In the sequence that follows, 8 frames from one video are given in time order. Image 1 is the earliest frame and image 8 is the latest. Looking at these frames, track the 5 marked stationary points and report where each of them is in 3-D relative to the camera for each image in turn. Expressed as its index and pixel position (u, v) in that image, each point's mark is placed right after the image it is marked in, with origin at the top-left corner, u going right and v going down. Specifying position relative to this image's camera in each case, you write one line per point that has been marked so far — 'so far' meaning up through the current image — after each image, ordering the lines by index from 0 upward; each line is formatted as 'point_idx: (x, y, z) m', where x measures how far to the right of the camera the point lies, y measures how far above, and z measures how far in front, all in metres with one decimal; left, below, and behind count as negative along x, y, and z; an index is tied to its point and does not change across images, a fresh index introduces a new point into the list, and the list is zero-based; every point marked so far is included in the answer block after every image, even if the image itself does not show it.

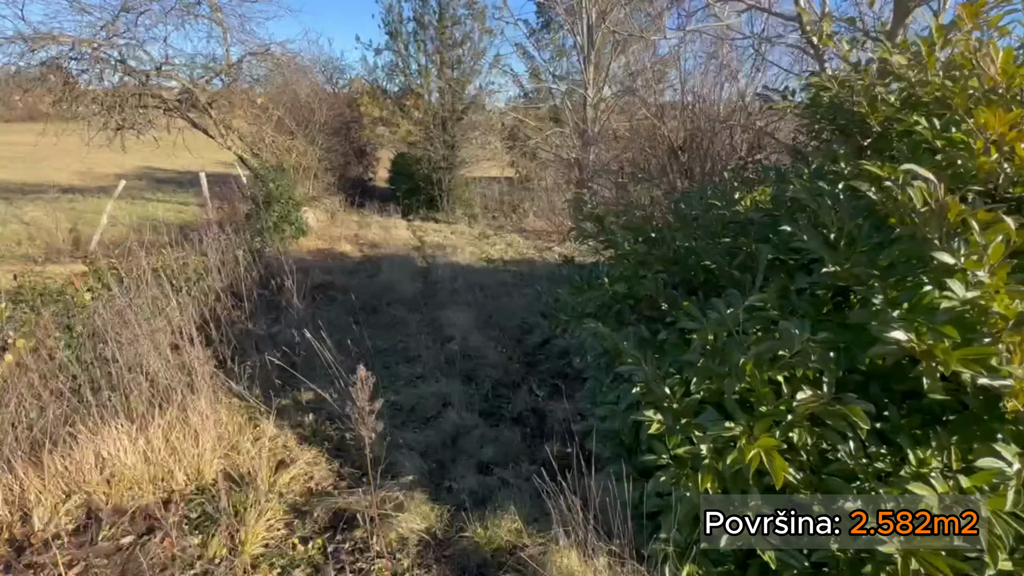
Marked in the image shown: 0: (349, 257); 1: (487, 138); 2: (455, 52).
0: (-3.4, +0.6, +9.4) m
1: (-0.9, +5.3, +15.8) m
2: (-1.9, +7.9, +15.0) m
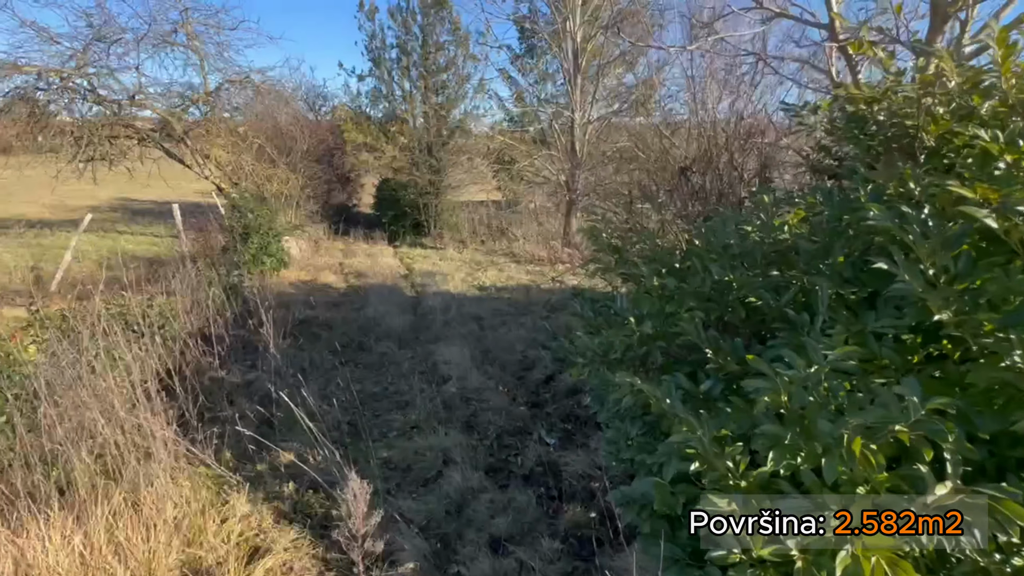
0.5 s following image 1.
0: (-3.5, 0.0, +8.9) m
1: (-1.3, +4.4, +15.7) m
2: (-2.5, +7.0, +14.9) m
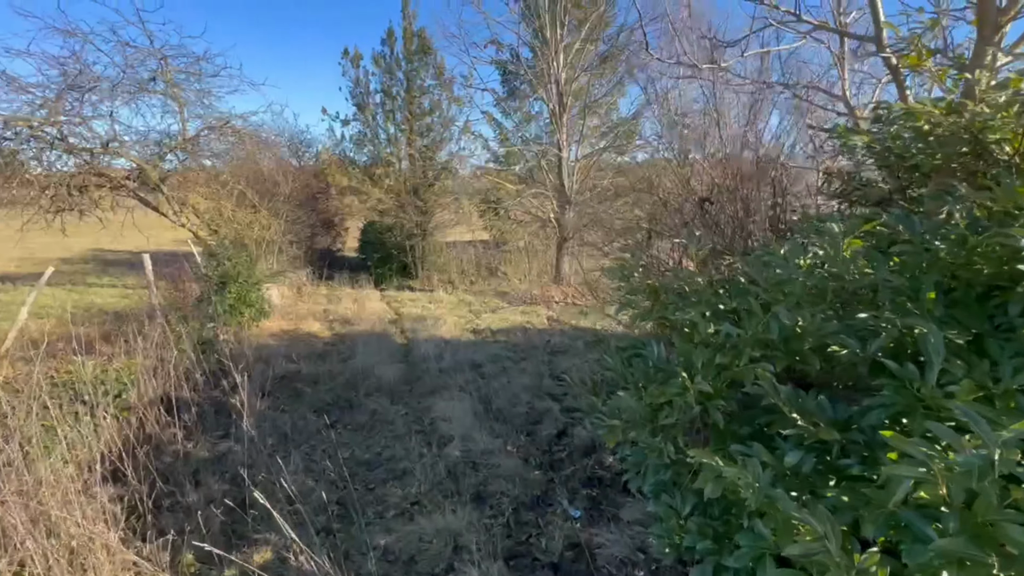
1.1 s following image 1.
0: (-3.6, -0.9, +8.3) m
1: (-1.8, +2.9, +15.5) m
2: (-3.0, +5.6, +15.0) m
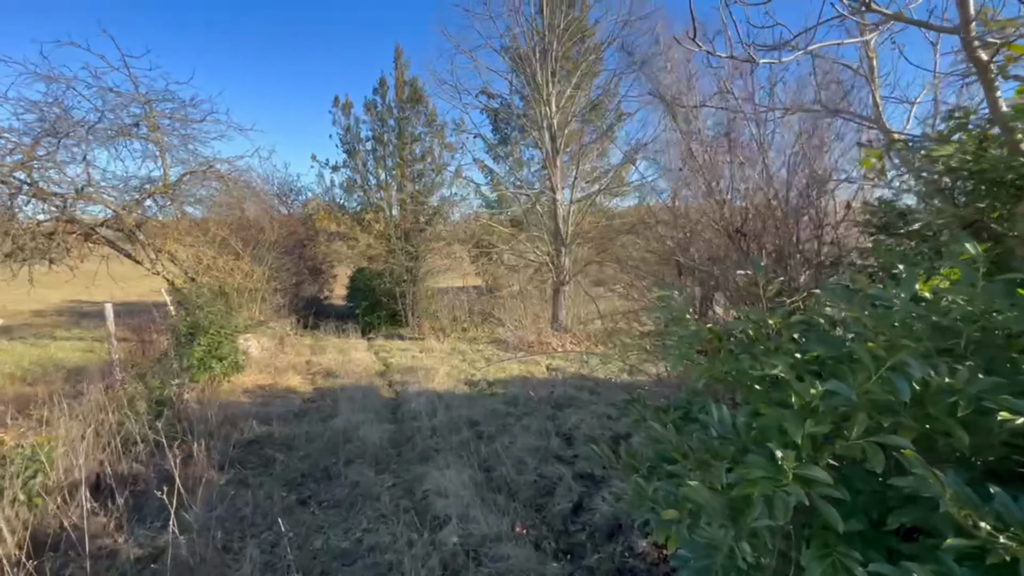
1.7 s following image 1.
0: (-3.6, -1.8, +7.6) m
1: (-2.0, +1.3, +15.1) m
2: (-3.2, +4.0, +14.9) m
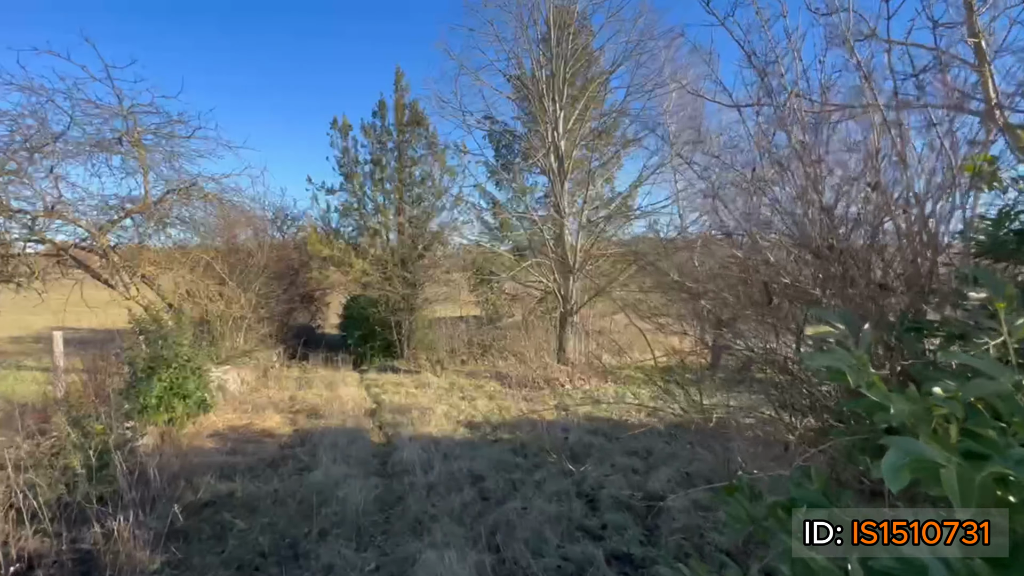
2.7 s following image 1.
0: (-3.5, -2.2, +6.6) m
1: (-1.9, +0.4, +14.4) m
2: (-3.1, +3.1, +14.3) m
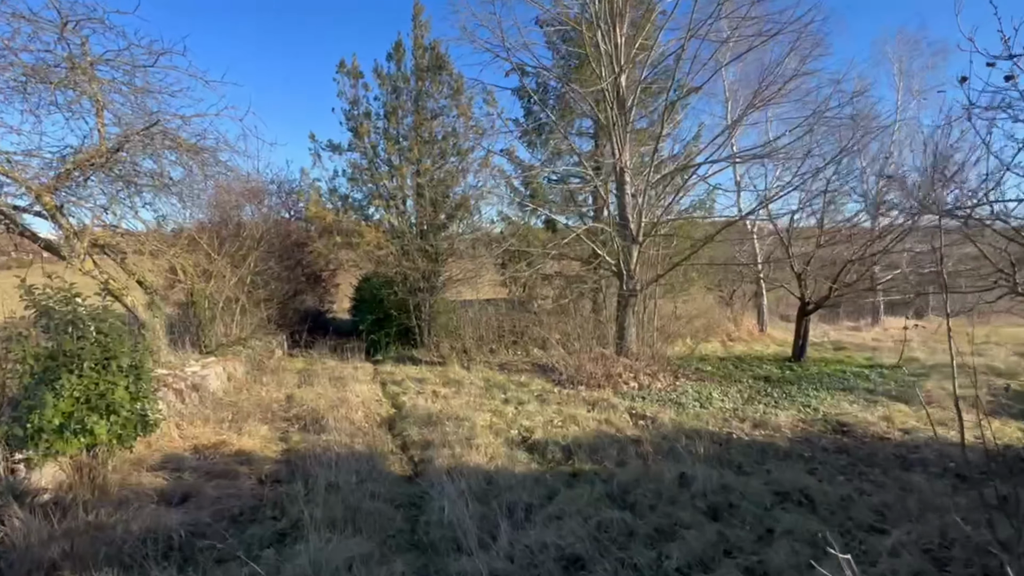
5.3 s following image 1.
0: (-2.7, -1.8, +4.7) m
1: (-0.9, +1.0, +12.3) m
2: (-2.1, +3.7, +12.1) m
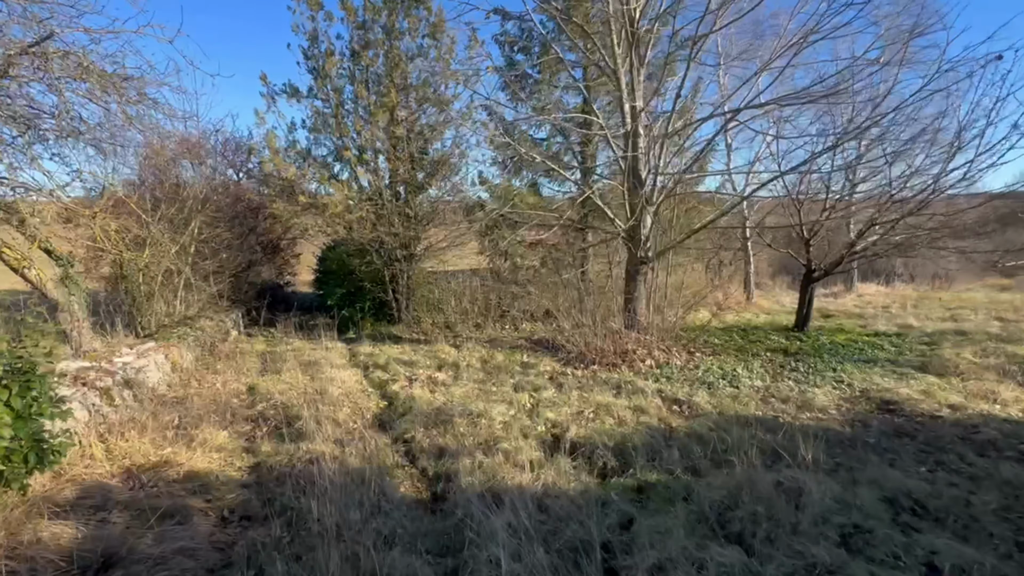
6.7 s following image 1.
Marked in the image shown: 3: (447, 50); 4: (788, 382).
0: (-2.3, -1.6, +3.5) m
1: (-1.2, +1.8, +11.0) m
2: (-2.4, +4.5, +10.6) m
3: (-1.5, +5.4, +10.3) m
4: (+4.1, -1.4, +6.7) m
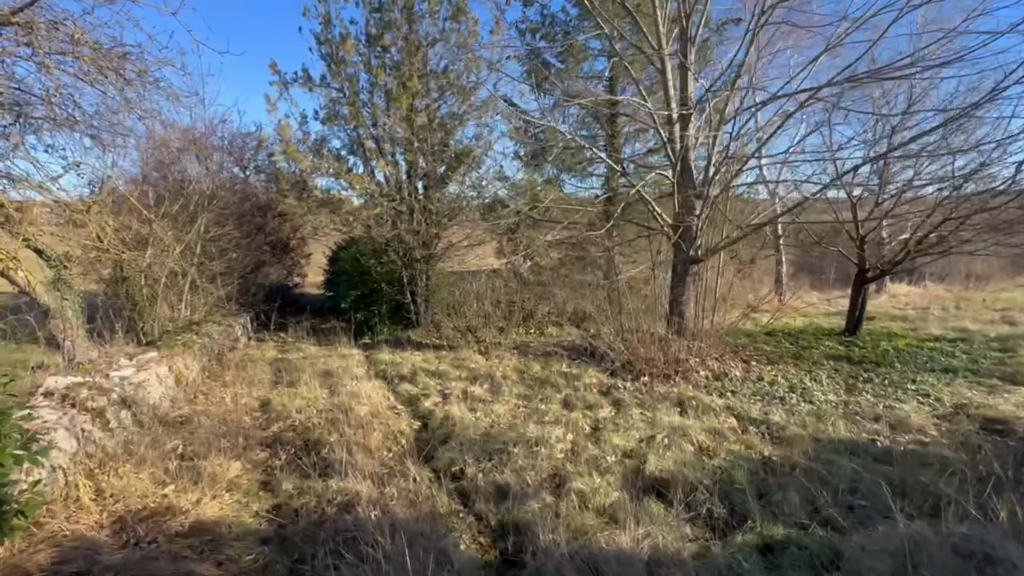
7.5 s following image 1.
0: (-1.8, -1.6, +2.8) m
1: (-0.6, +1.8, +10.3) m
2: (-1.8, +4.4, +9.9) m
3: (-0.9, +5.4, +9.6) m
4: (+4.7, -1.4, +5.9) m
